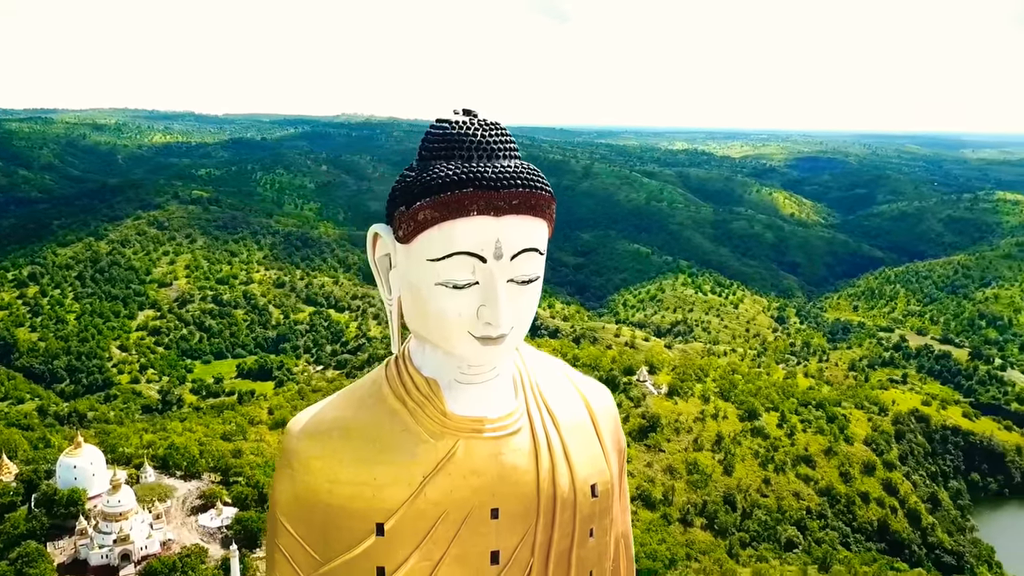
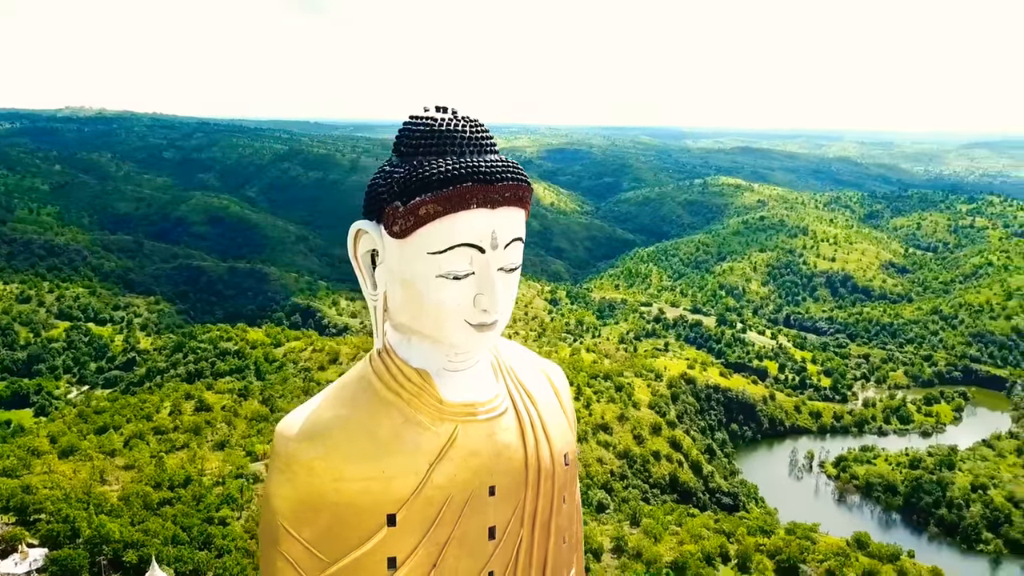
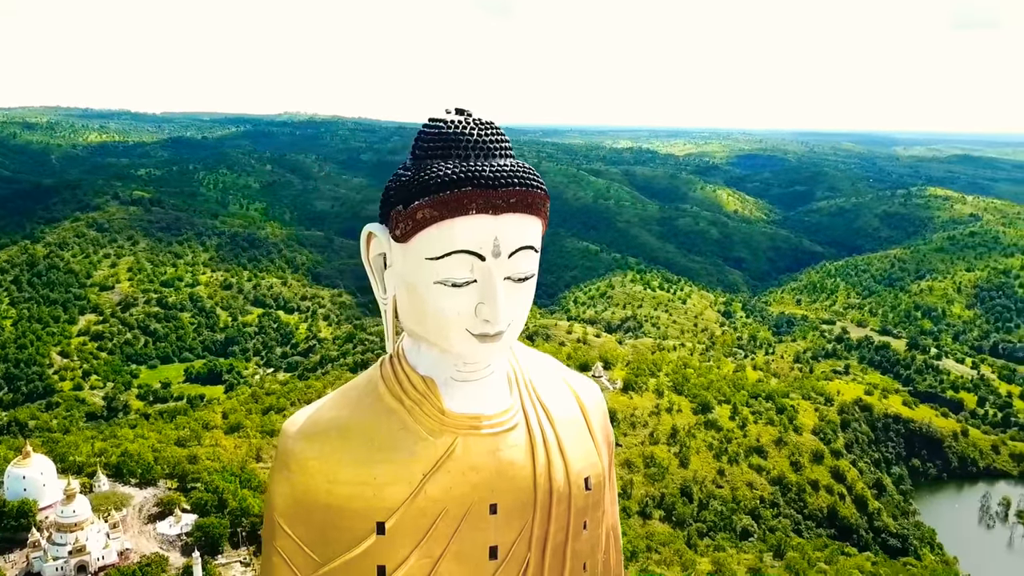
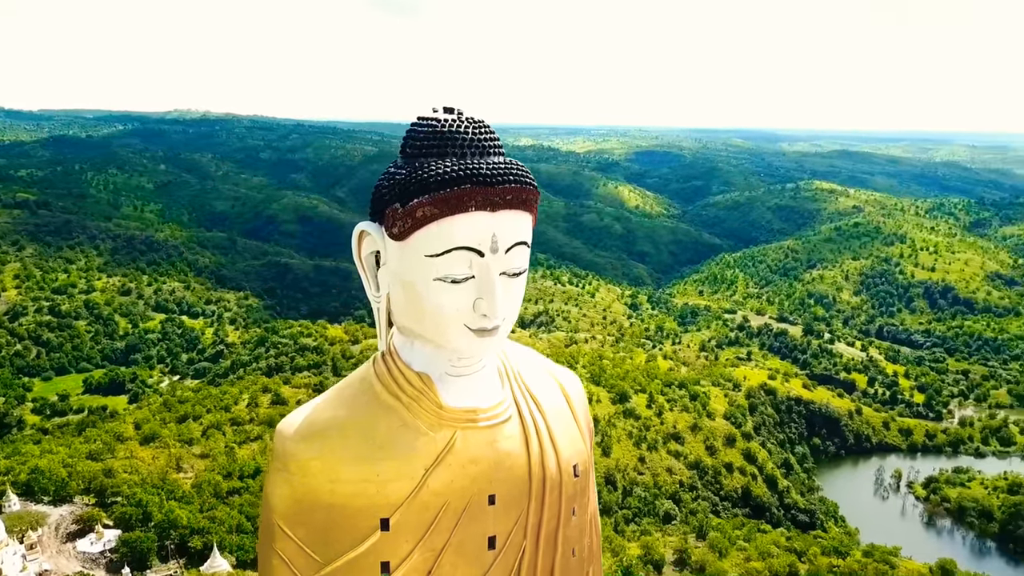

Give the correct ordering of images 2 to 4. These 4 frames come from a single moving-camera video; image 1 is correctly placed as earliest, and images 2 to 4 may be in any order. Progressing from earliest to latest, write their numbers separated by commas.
3, 4, 2
